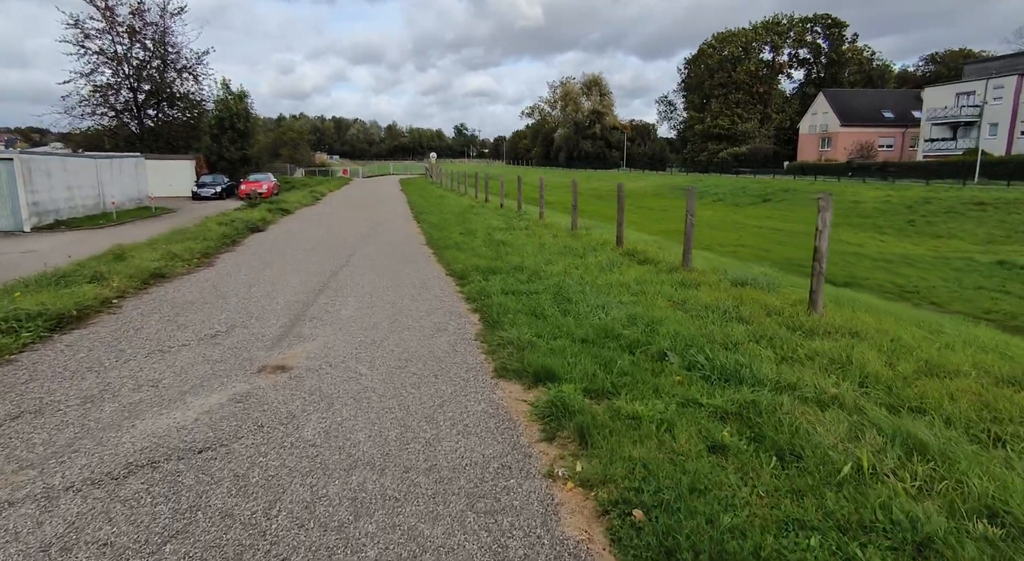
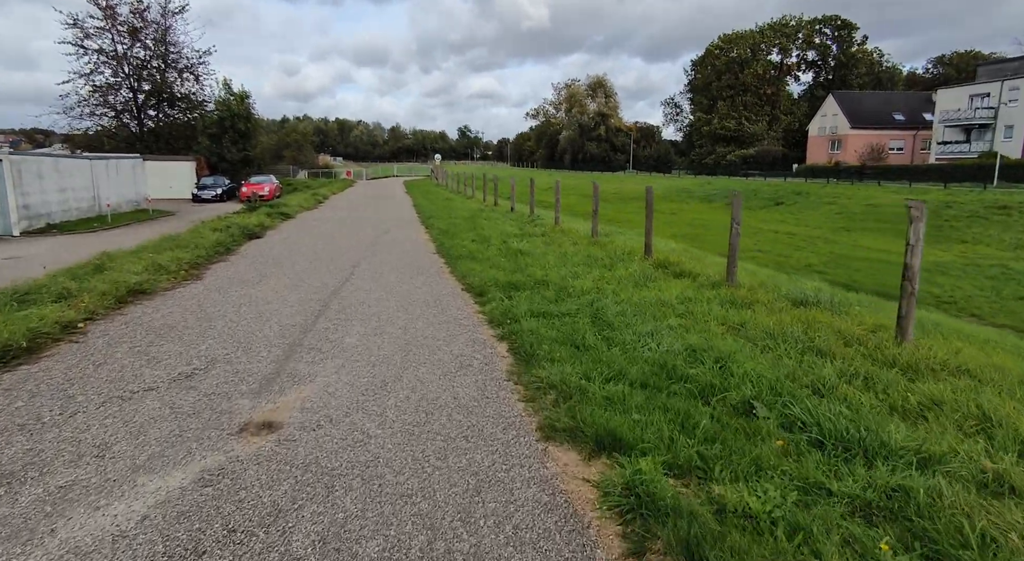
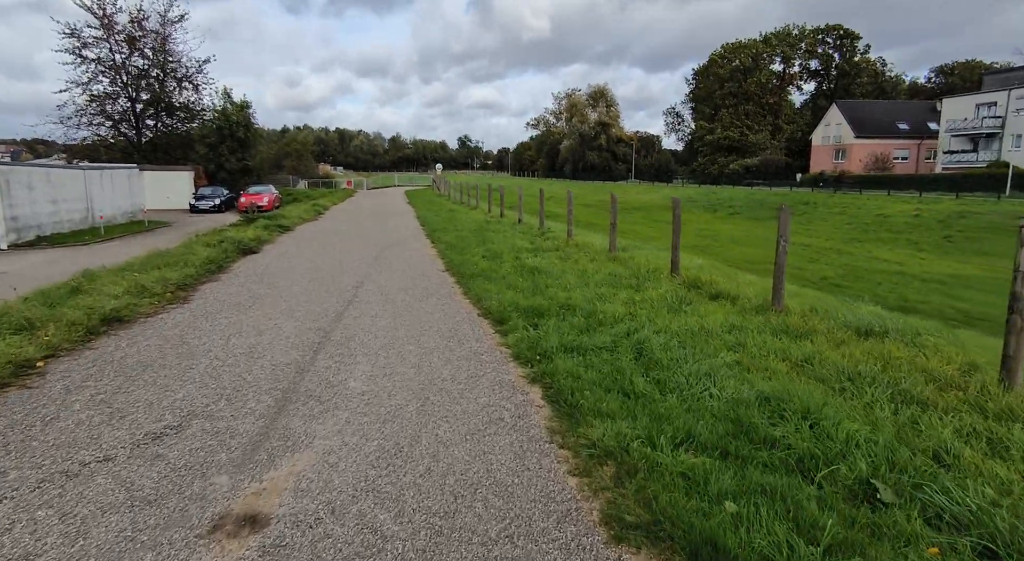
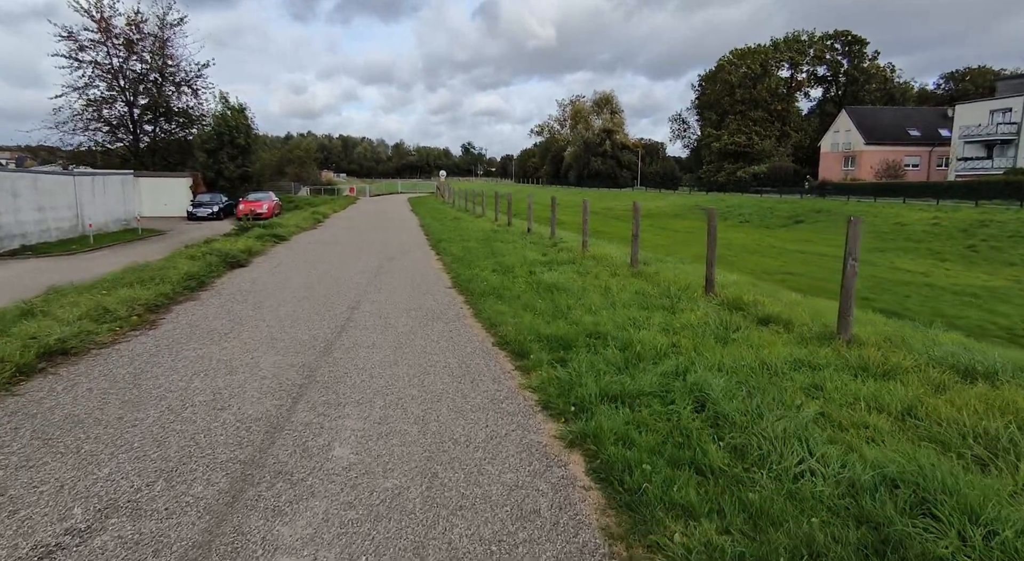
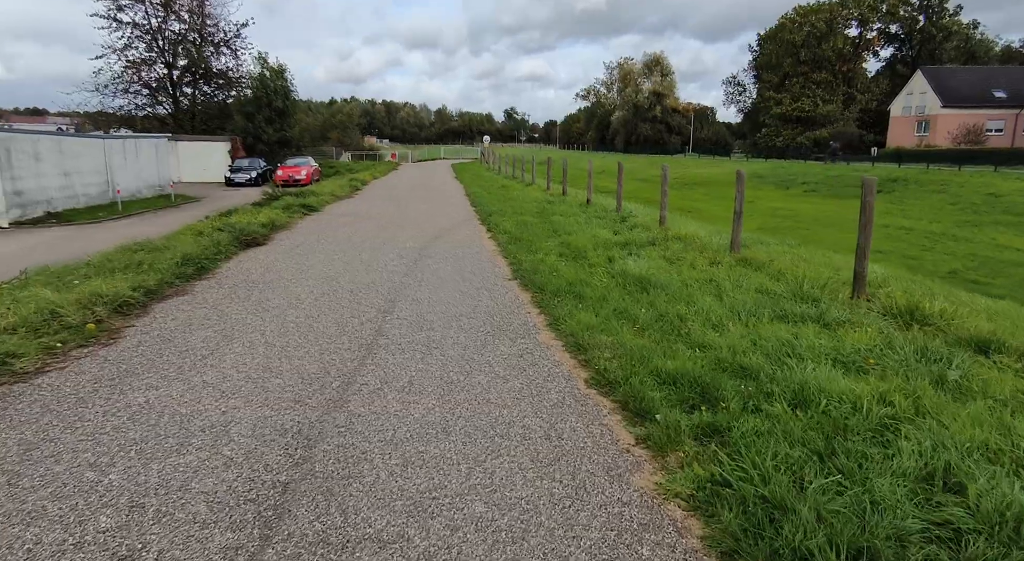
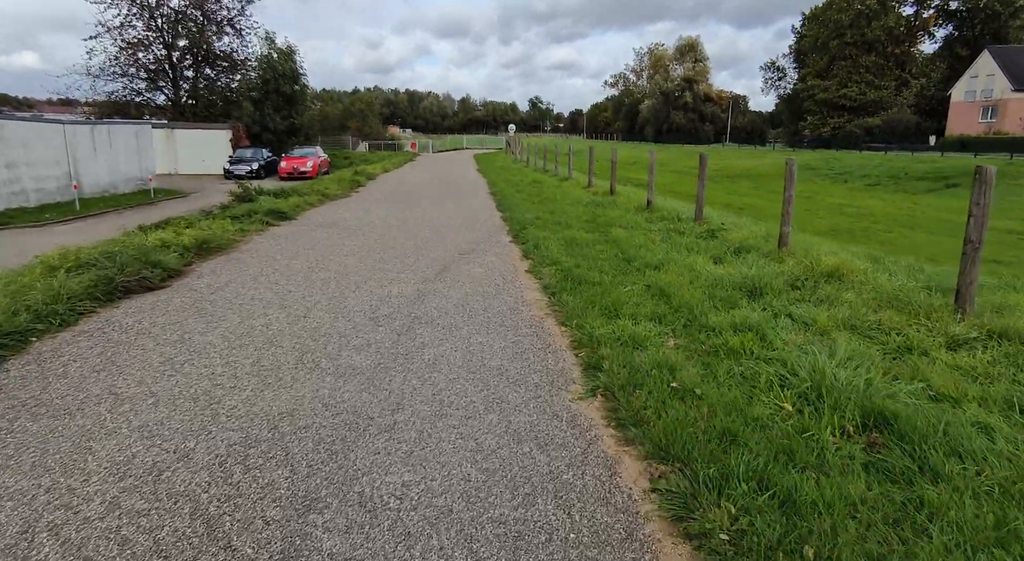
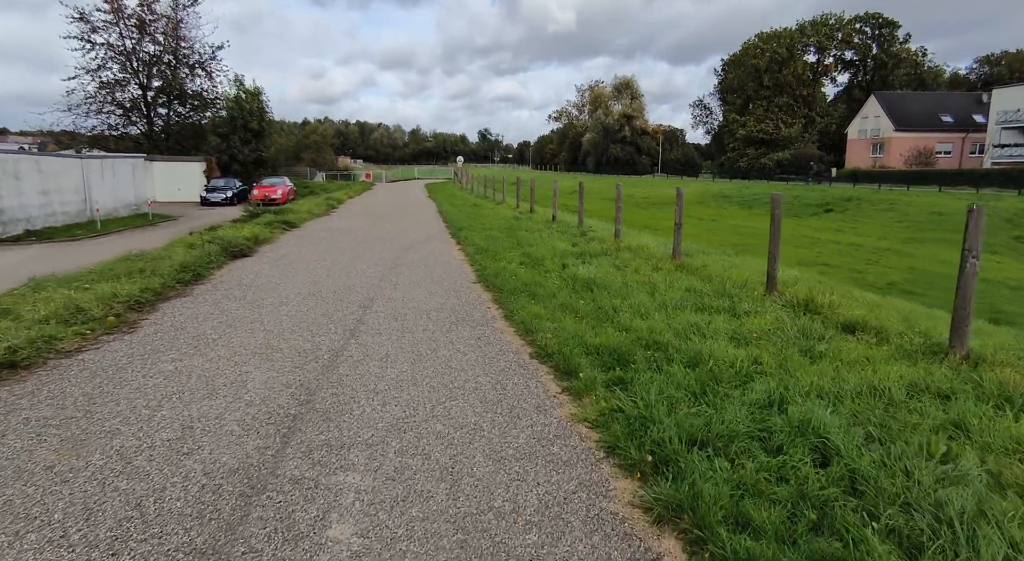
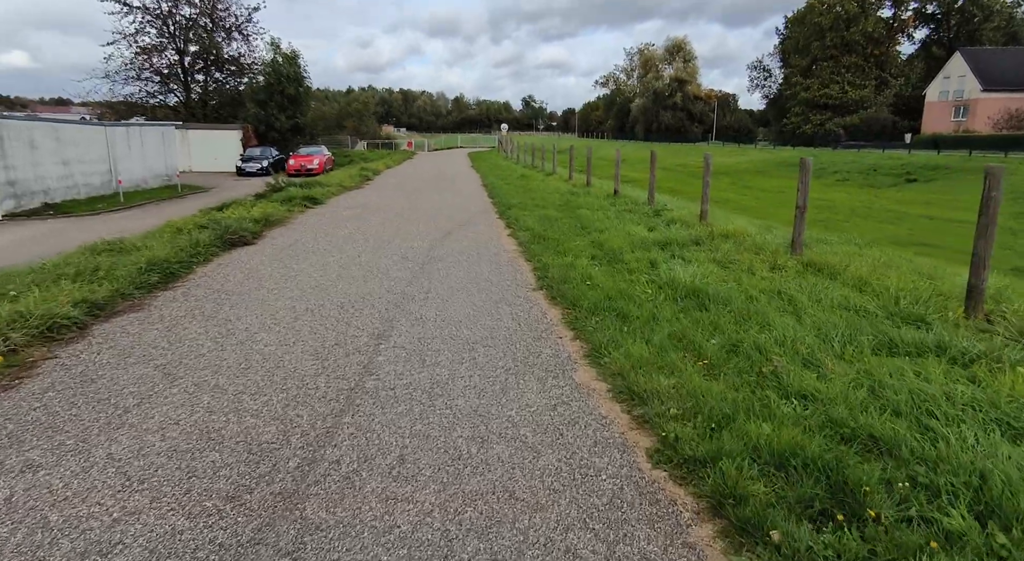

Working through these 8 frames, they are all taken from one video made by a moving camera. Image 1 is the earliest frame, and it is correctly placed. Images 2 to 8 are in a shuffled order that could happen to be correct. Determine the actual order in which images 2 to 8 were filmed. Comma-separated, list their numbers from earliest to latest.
2, 3, 4, 7, 5, 8, 6
